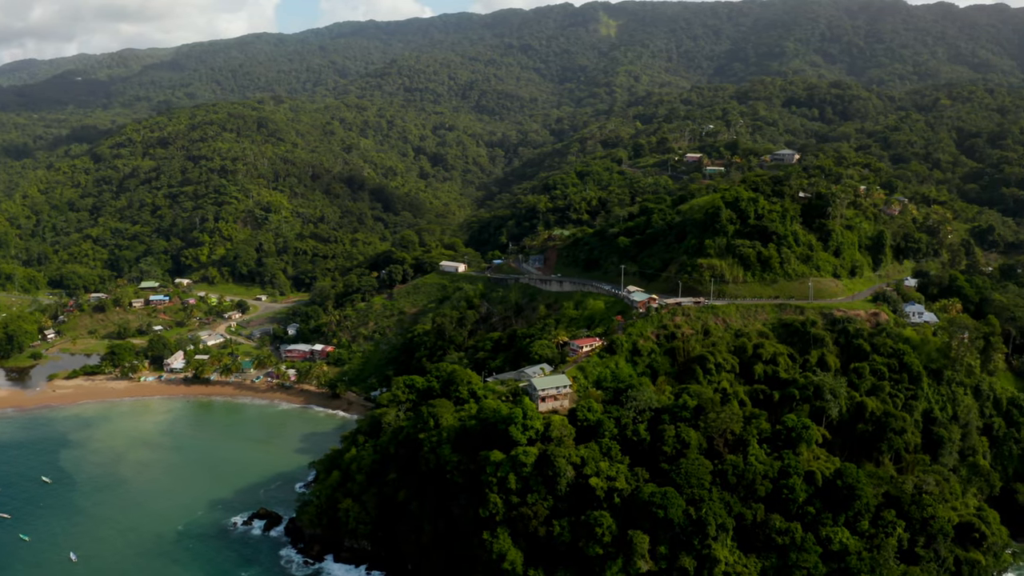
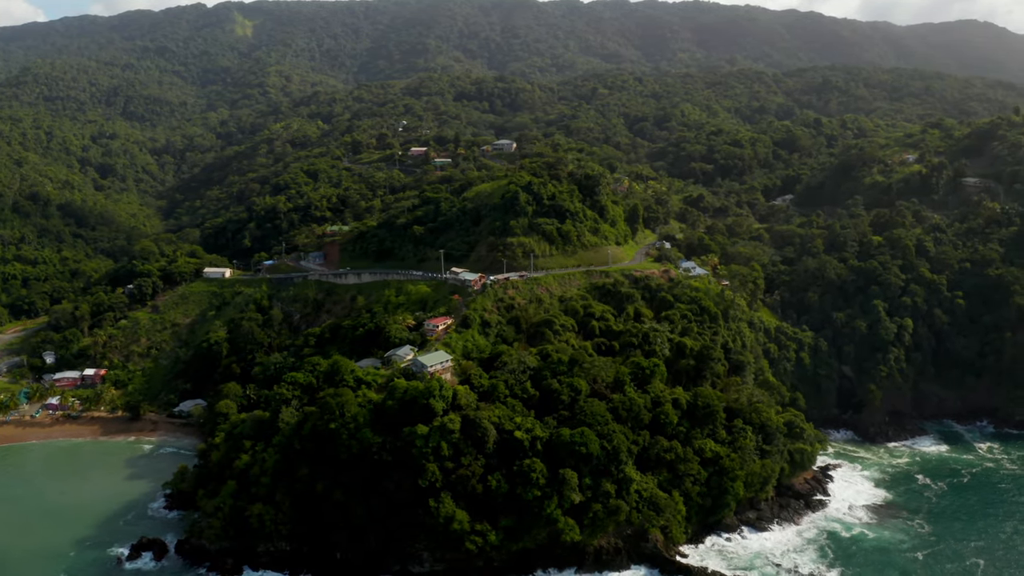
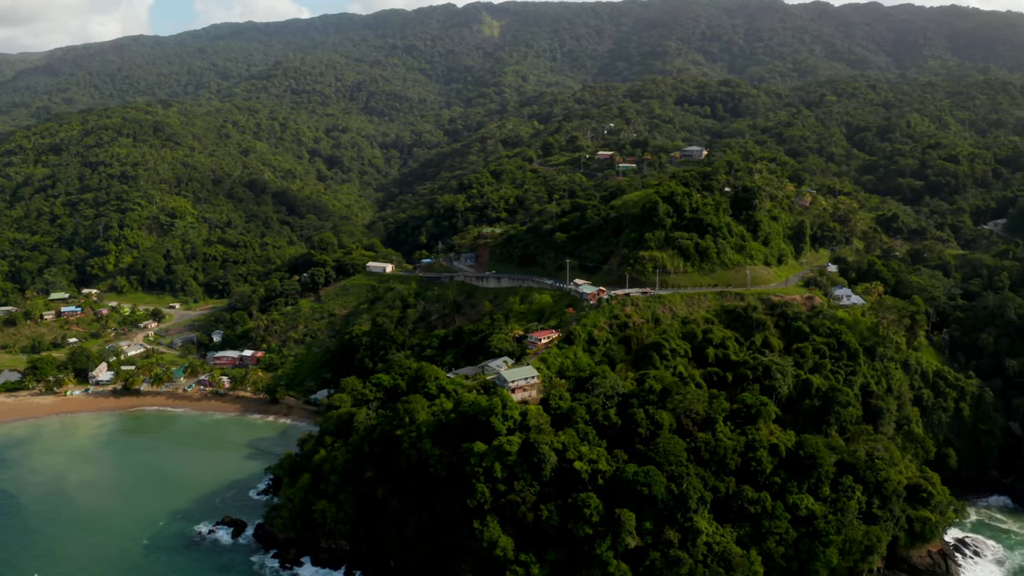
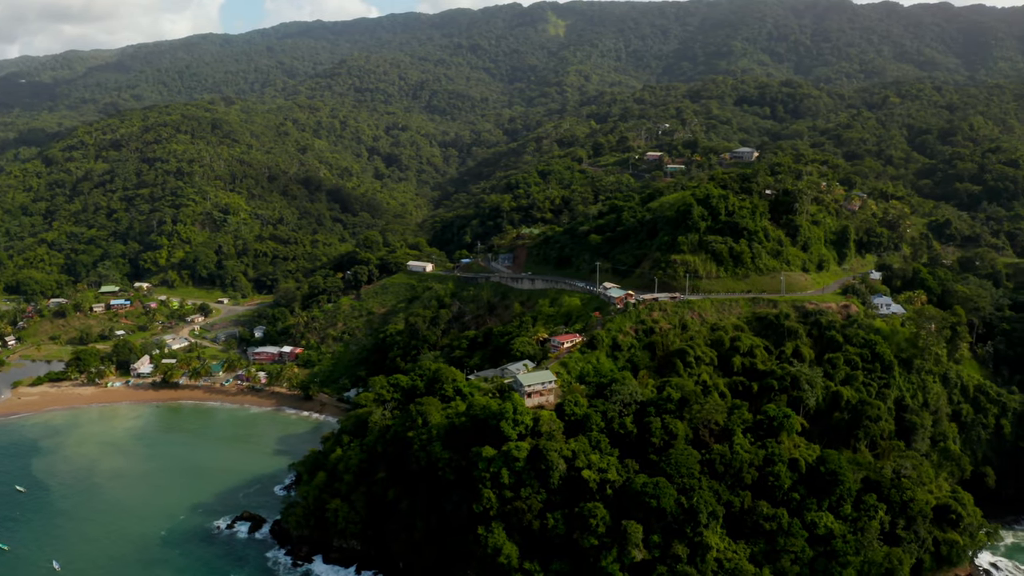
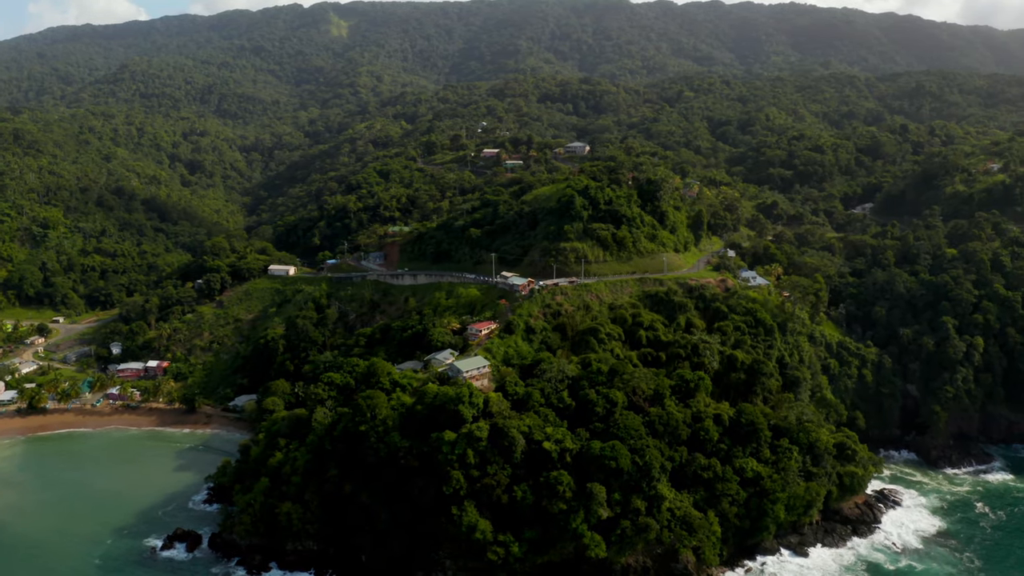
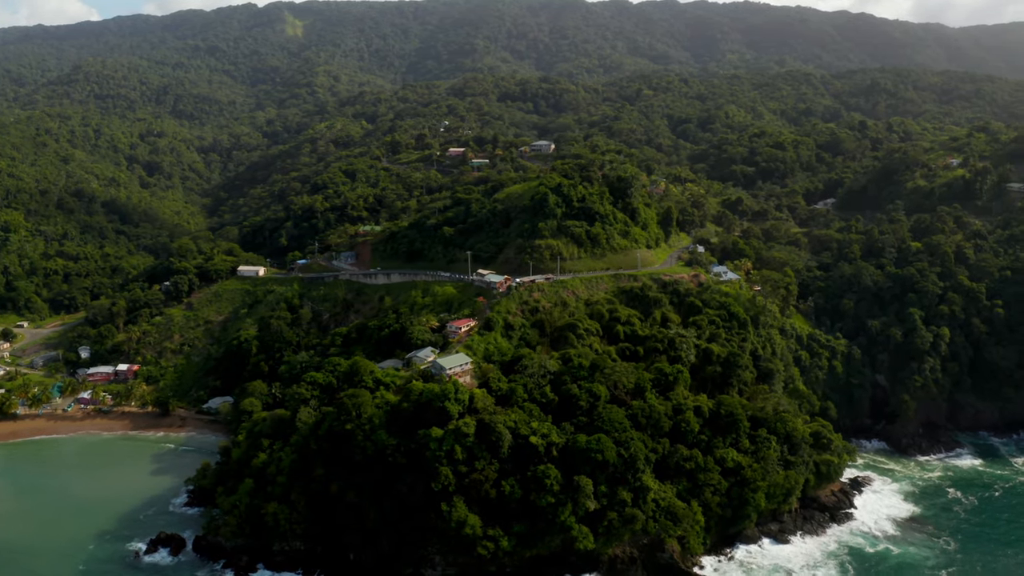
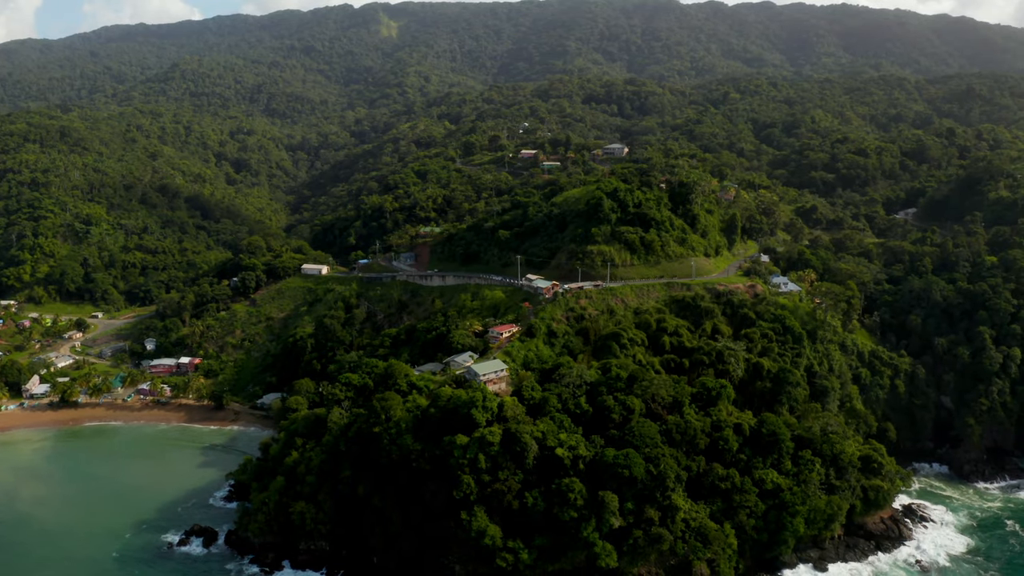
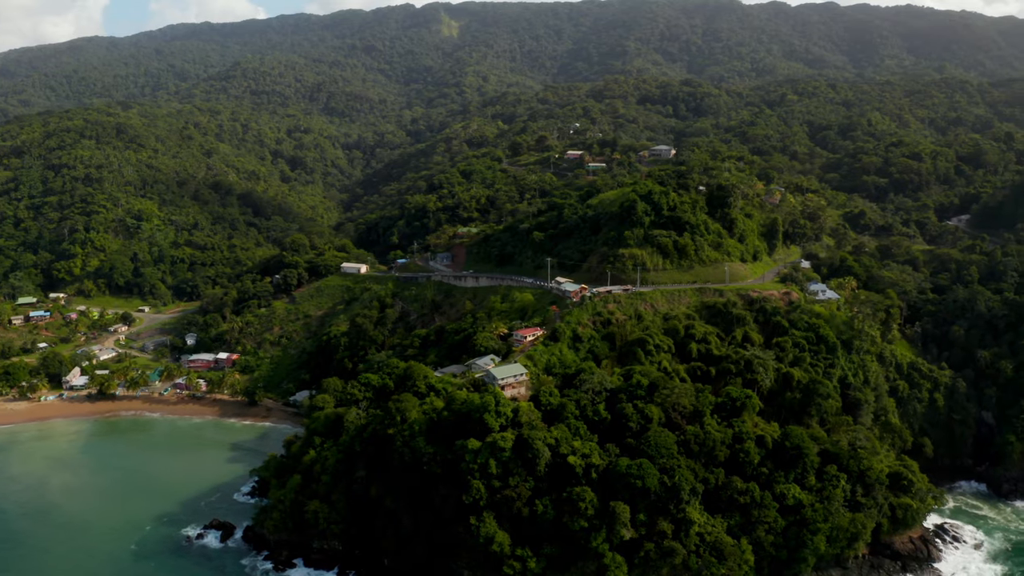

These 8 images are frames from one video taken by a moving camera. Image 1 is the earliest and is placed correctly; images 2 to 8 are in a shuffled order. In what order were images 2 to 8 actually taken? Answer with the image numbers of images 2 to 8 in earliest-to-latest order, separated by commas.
4, 3, 8, 7, 5, 6, 2
